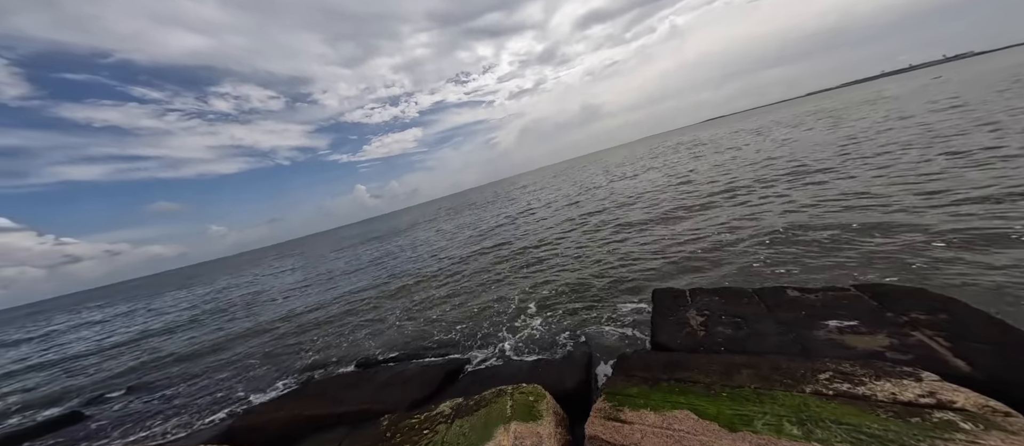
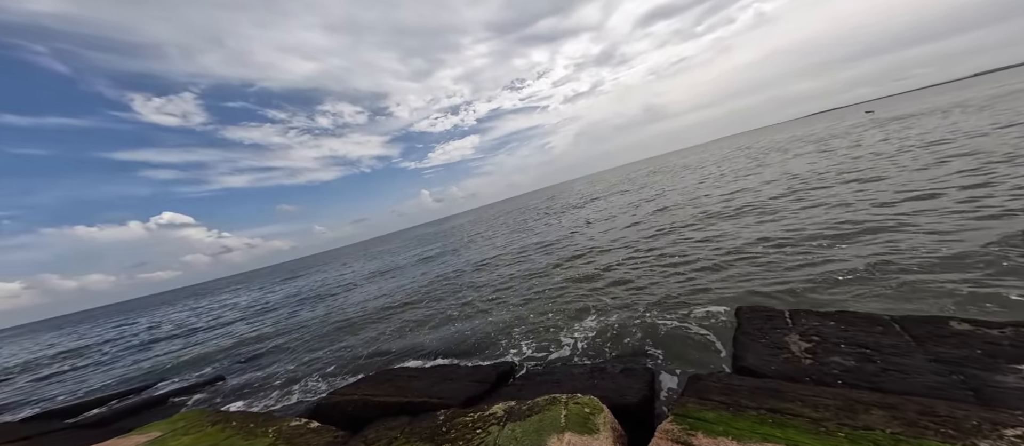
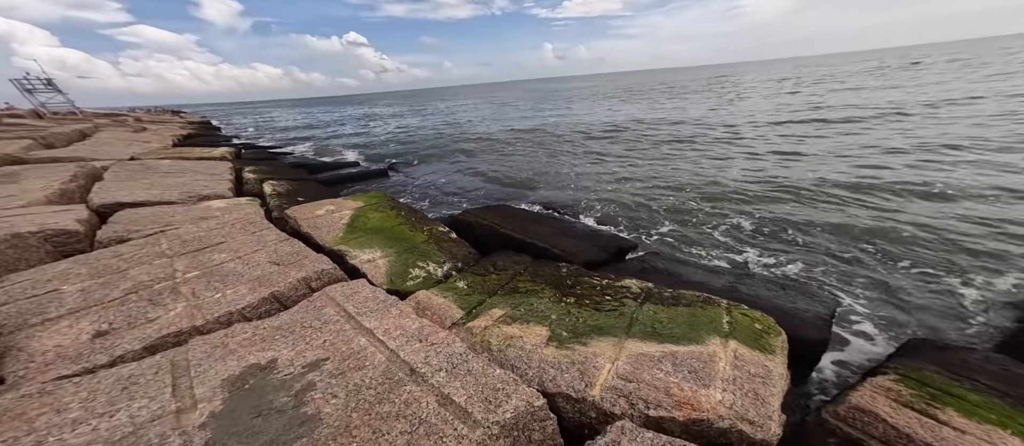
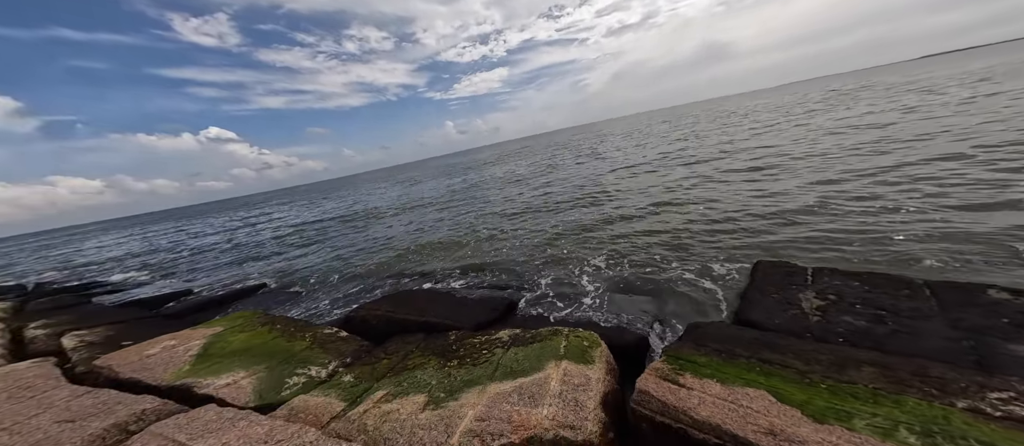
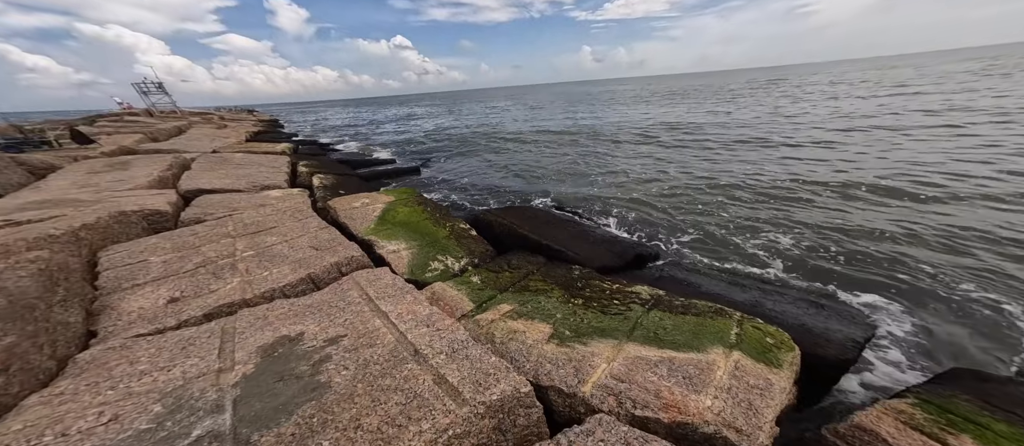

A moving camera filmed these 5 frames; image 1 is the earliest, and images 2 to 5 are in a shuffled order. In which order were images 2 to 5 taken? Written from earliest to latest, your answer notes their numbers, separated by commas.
2, 4, 5, 3
